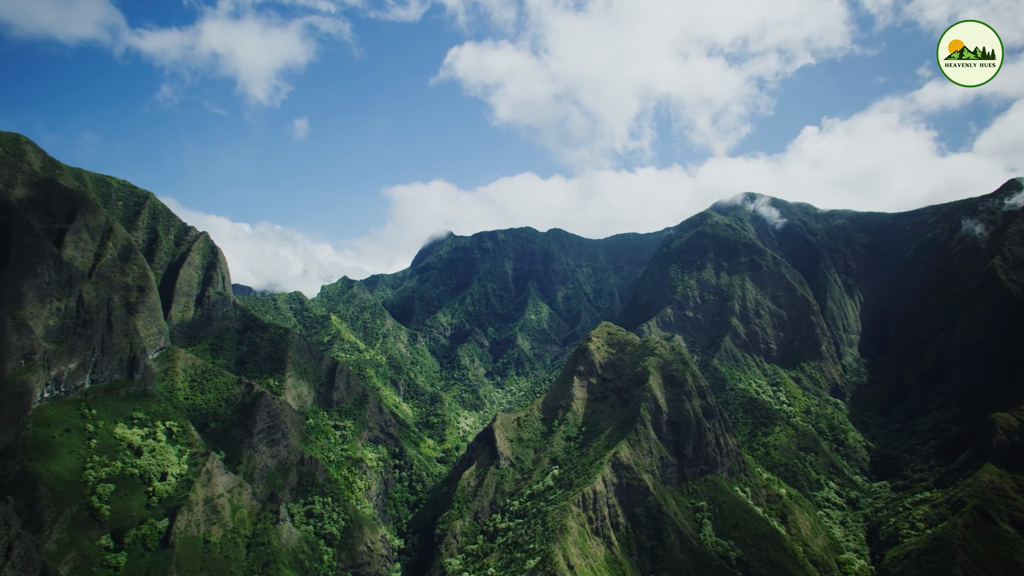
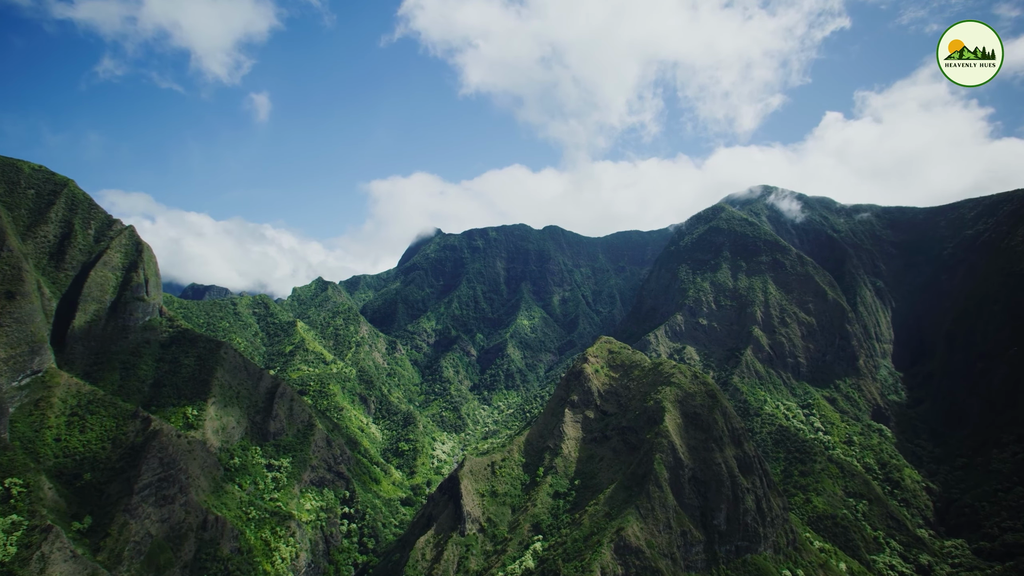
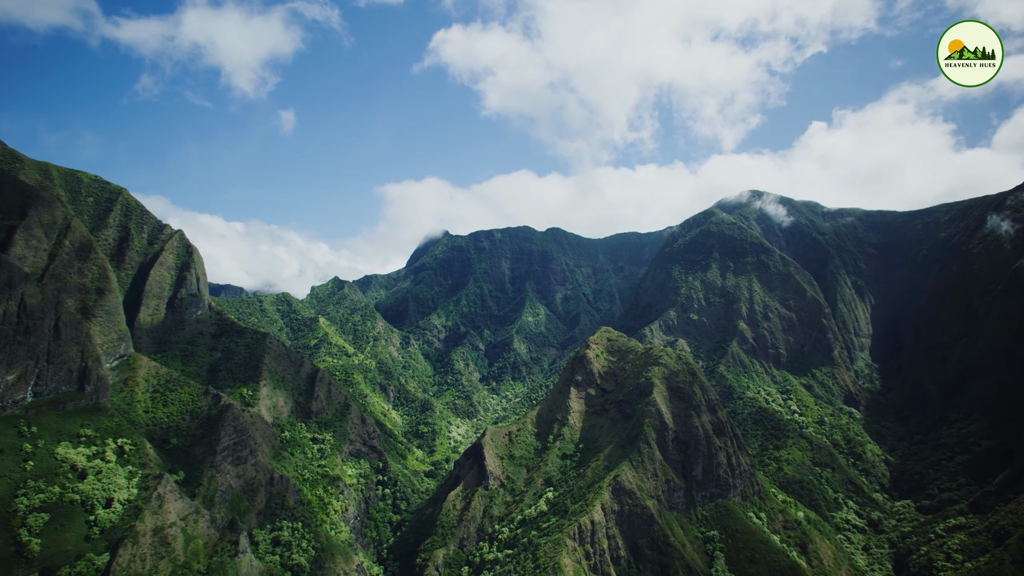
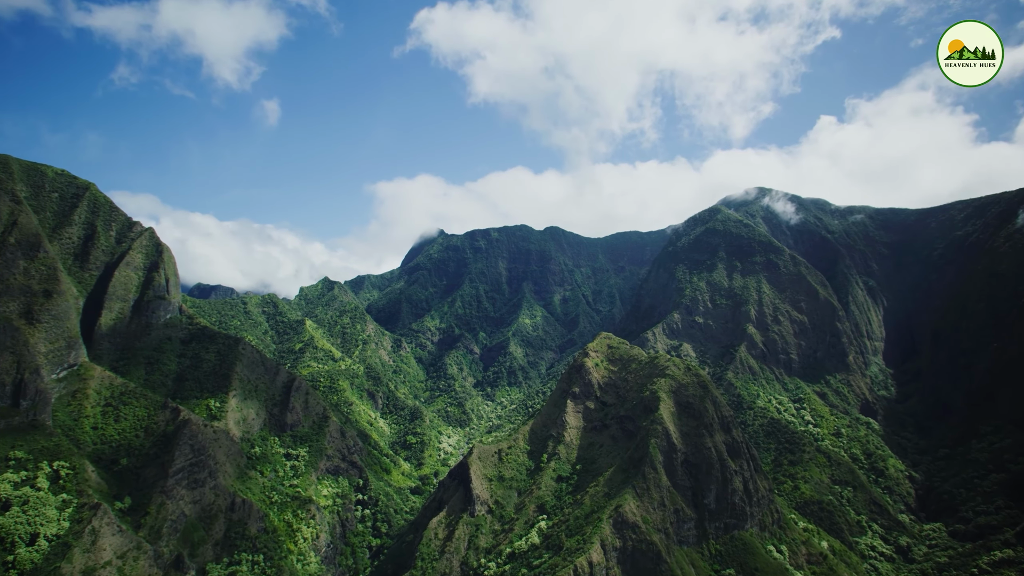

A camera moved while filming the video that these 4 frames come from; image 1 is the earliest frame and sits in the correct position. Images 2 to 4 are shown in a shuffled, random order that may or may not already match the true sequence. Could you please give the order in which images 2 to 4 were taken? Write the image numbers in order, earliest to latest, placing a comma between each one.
3, 4, 2
